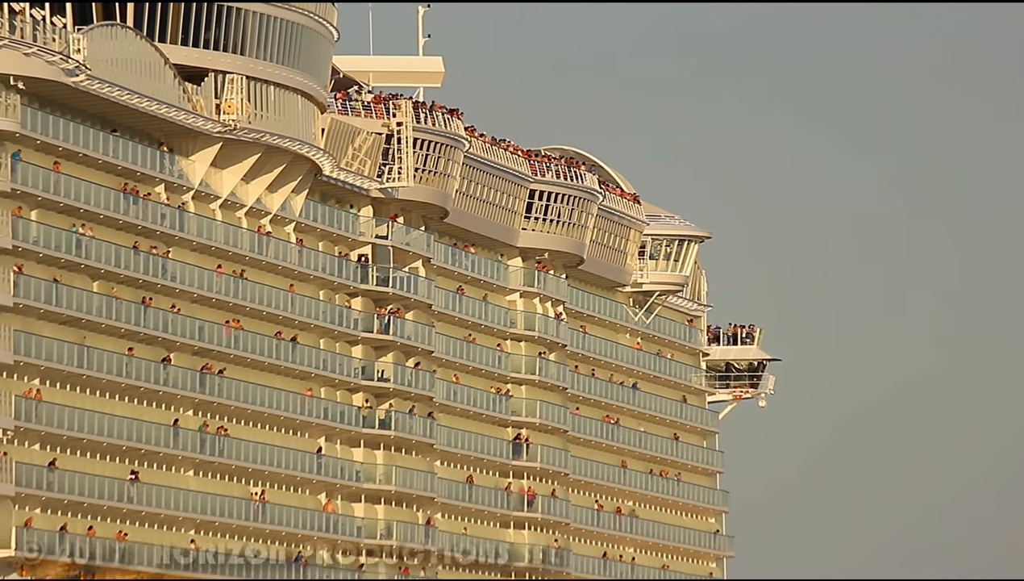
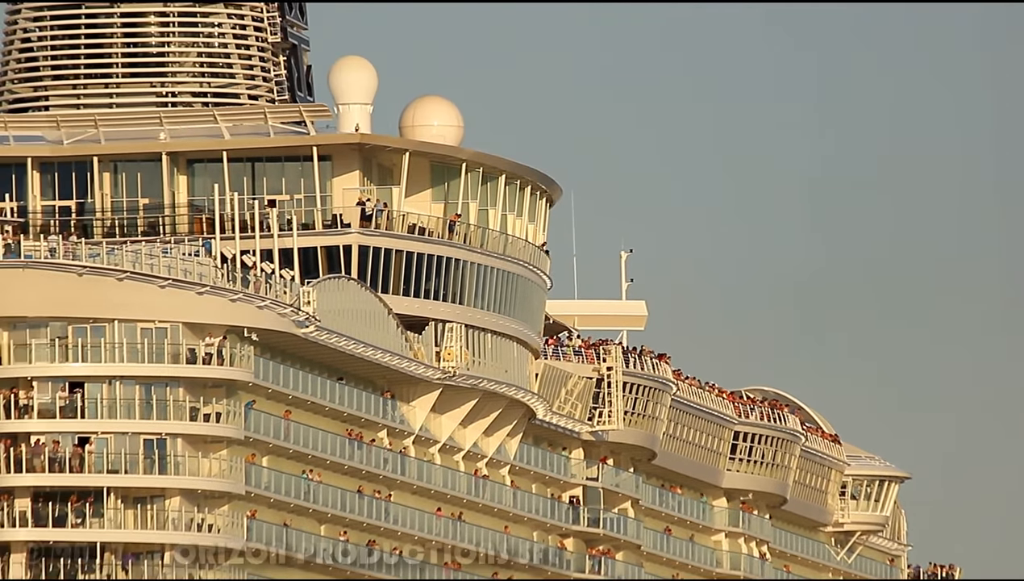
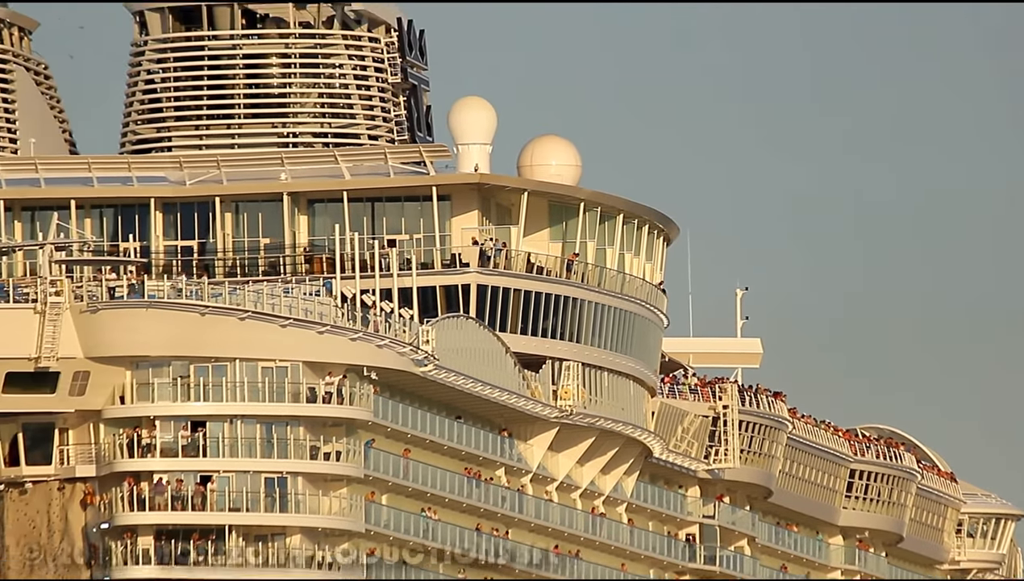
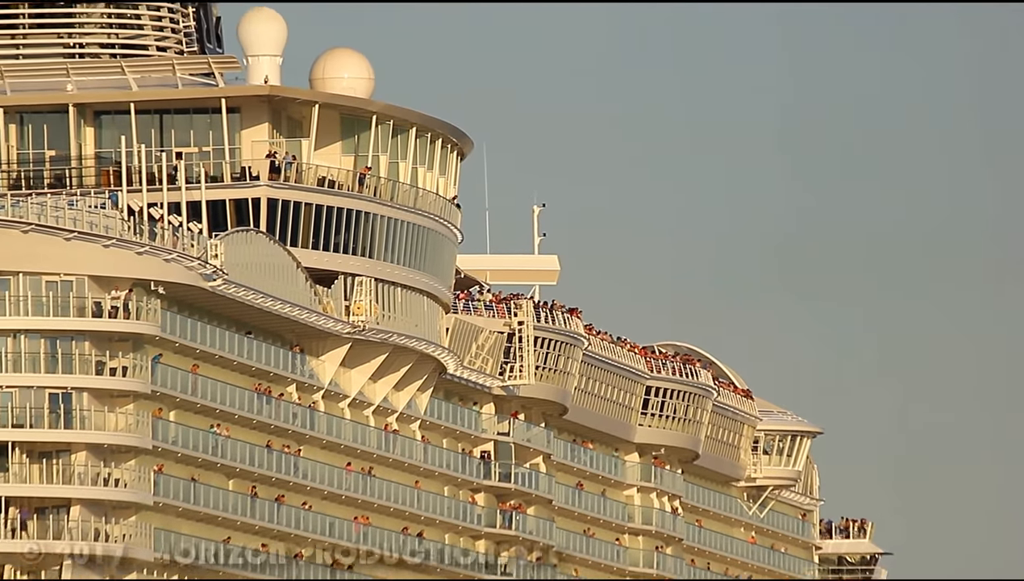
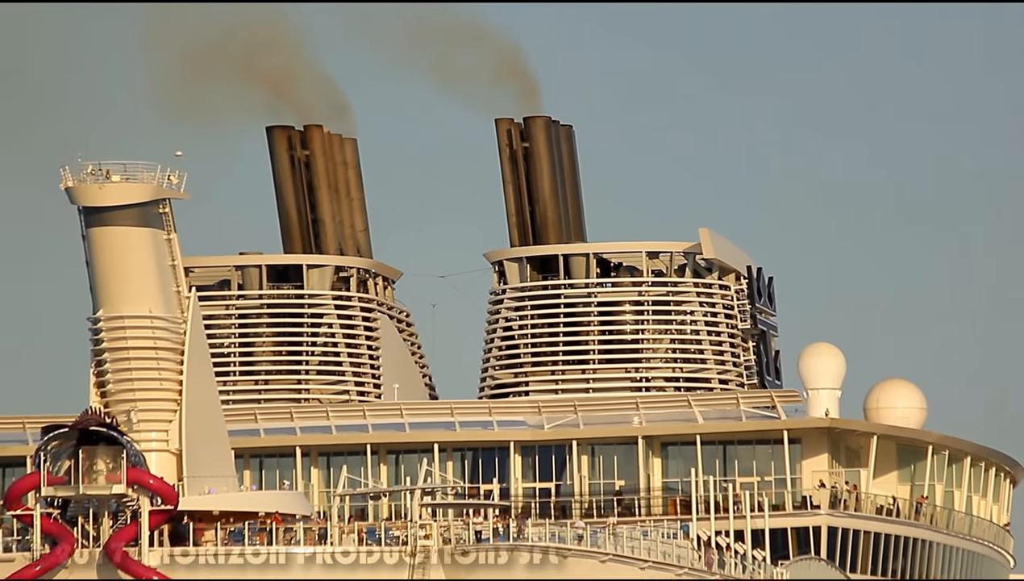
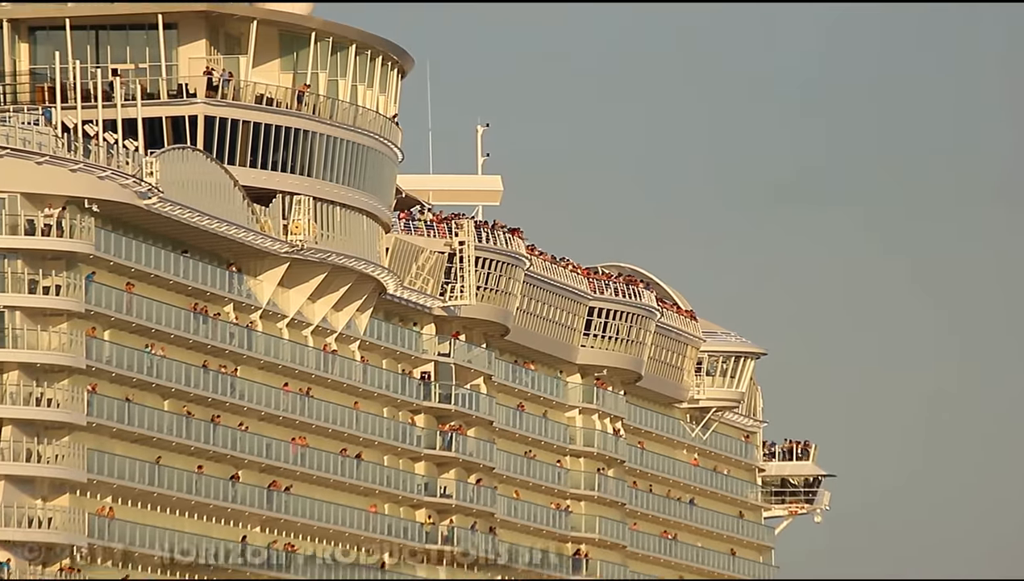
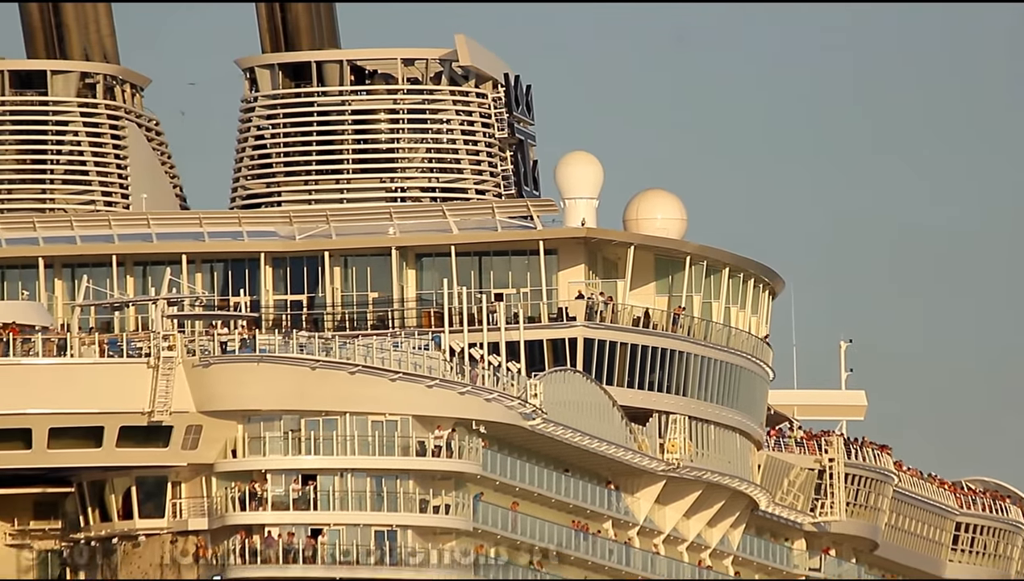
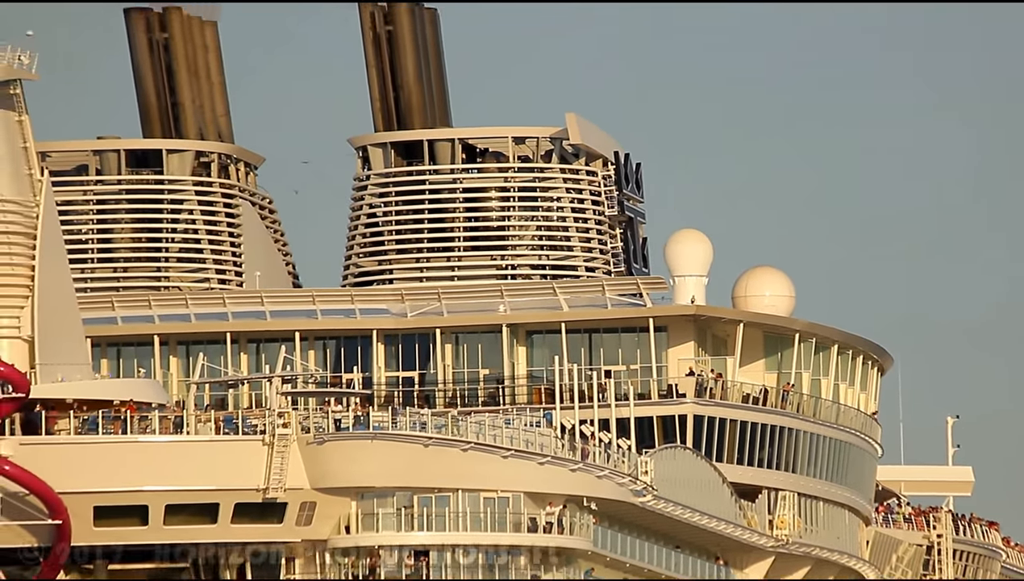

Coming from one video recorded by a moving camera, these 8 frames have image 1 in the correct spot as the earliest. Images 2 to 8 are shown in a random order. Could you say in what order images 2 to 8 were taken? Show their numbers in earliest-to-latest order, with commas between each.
6, 4, 2, 3, 7, 8, 5
